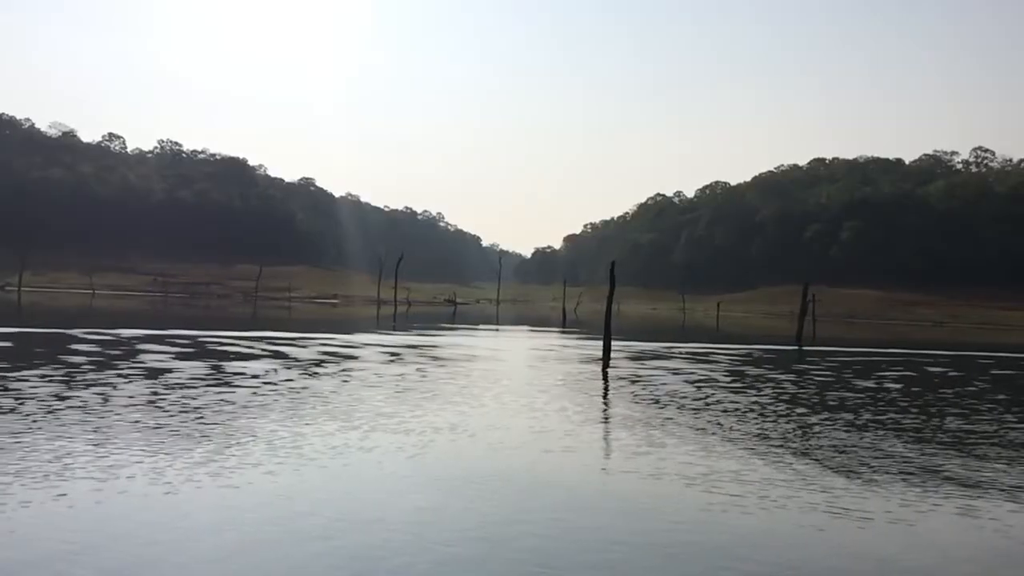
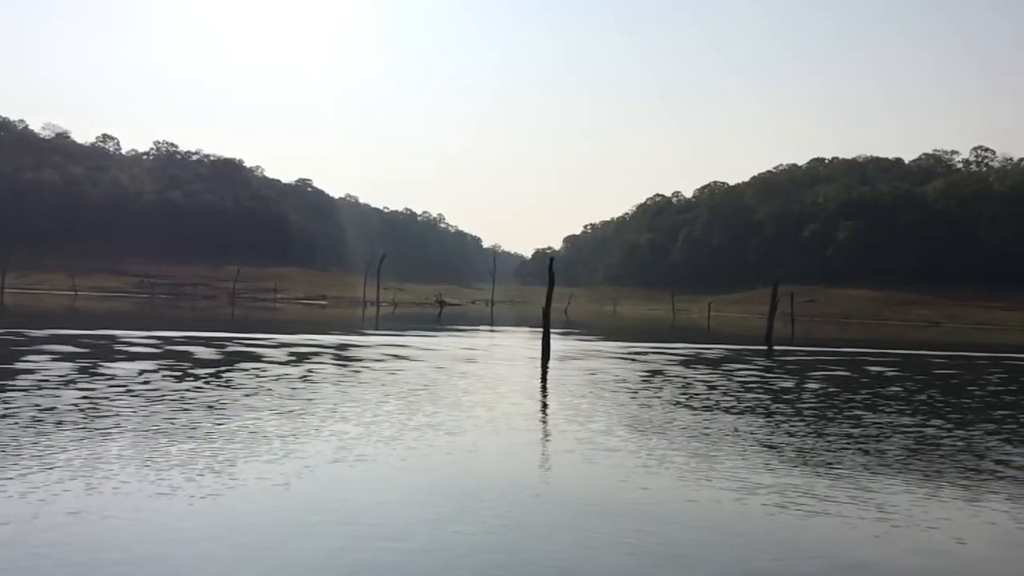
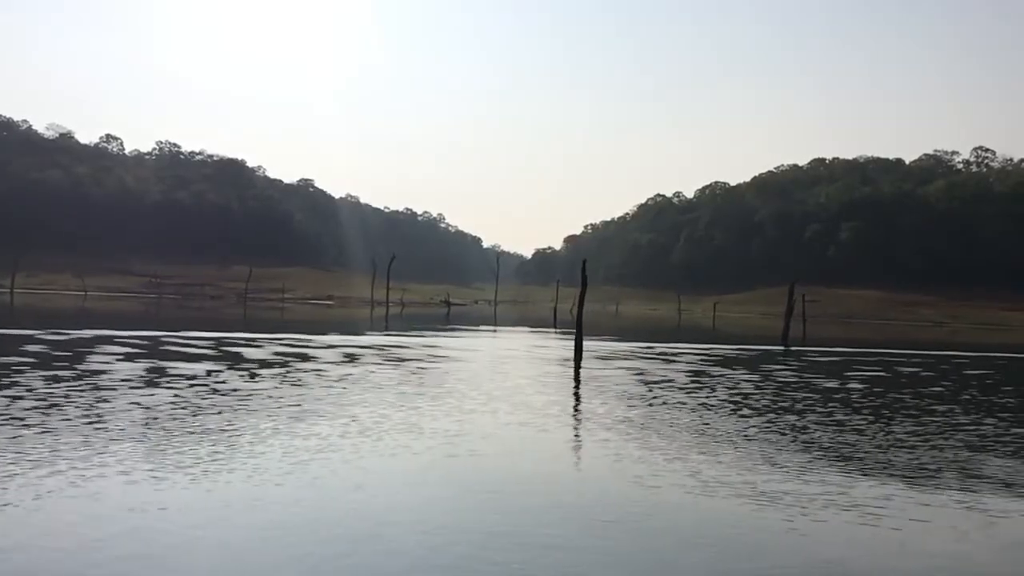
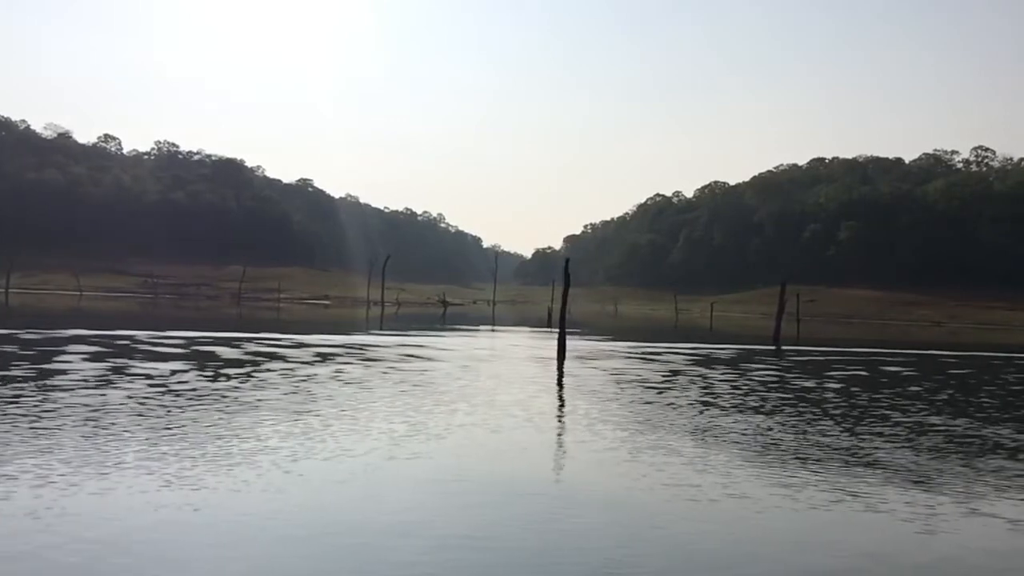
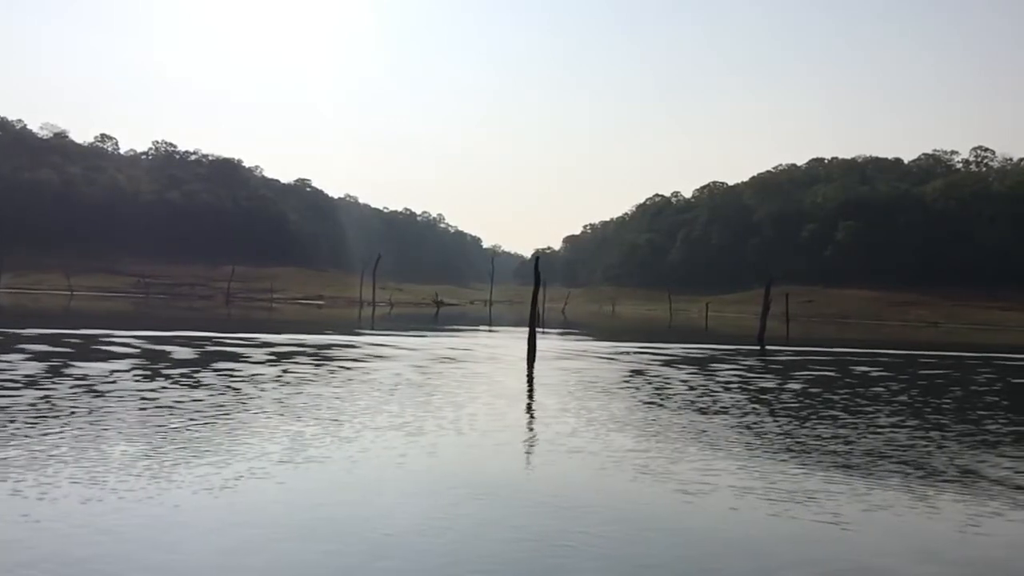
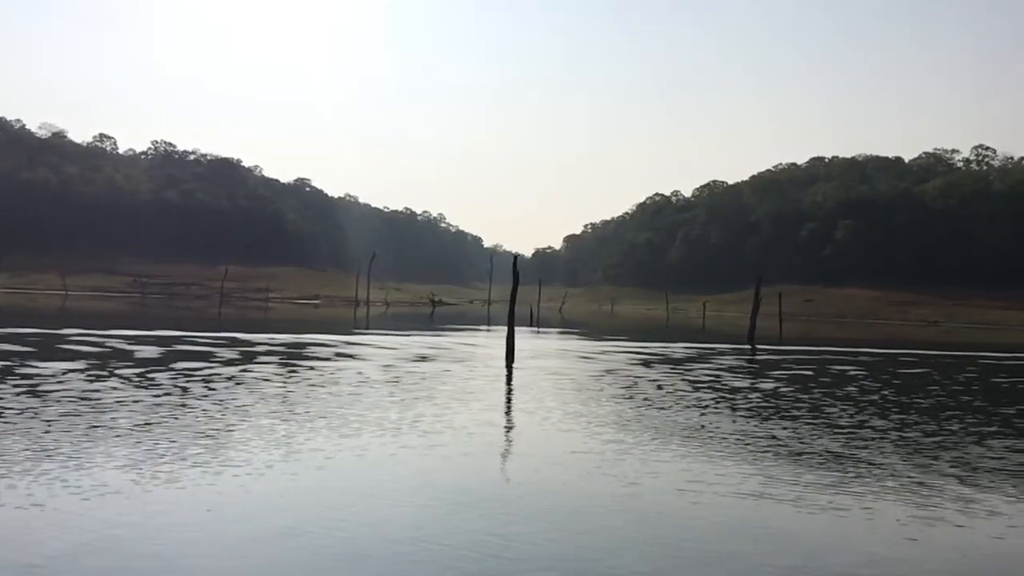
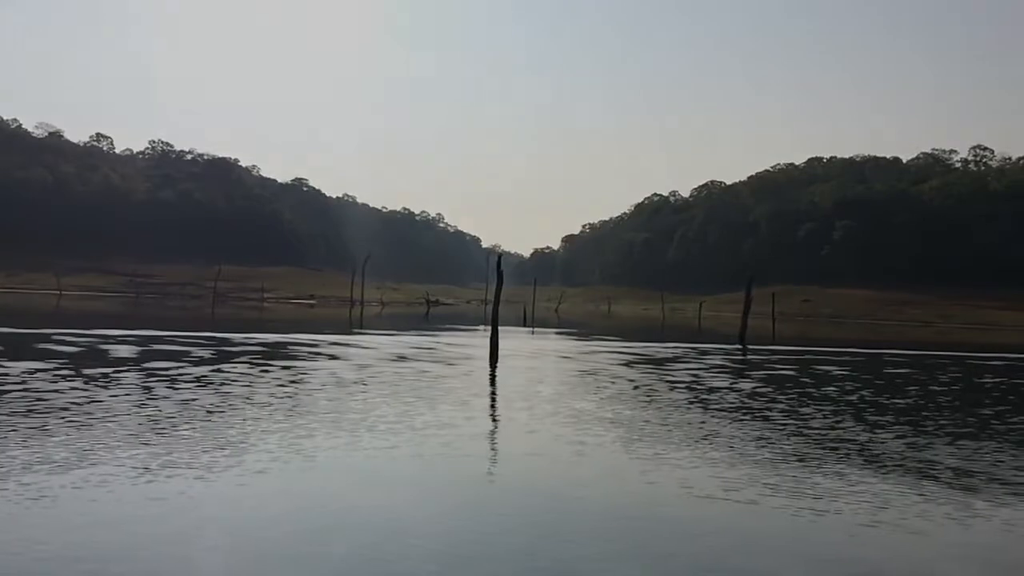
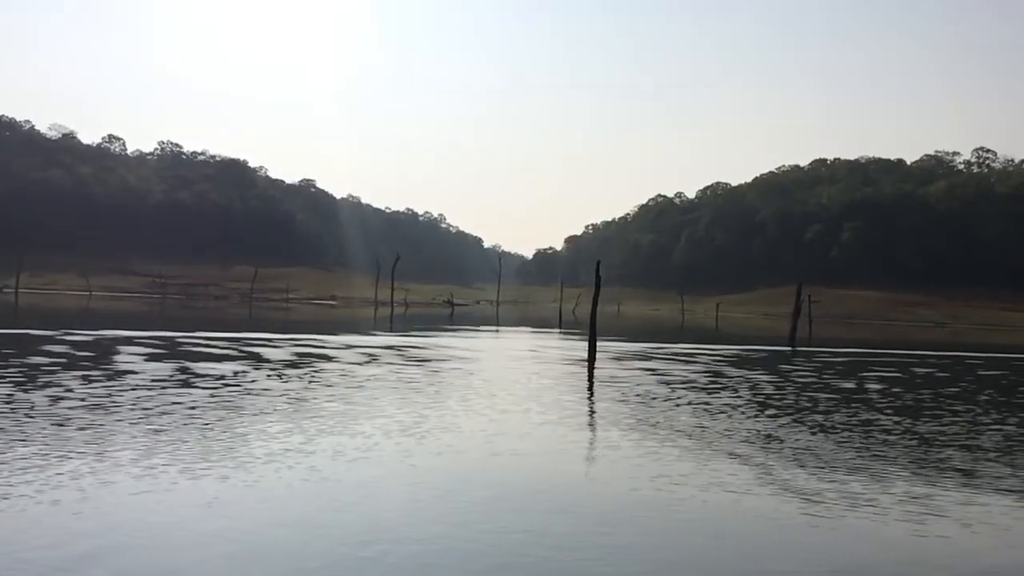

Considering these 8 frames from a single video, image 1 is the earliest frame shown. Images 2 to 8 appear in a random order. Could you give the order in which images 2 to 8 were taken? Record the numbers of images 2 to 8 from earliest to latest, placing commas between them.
8, 3, 4, 2, 5, 6, 7
